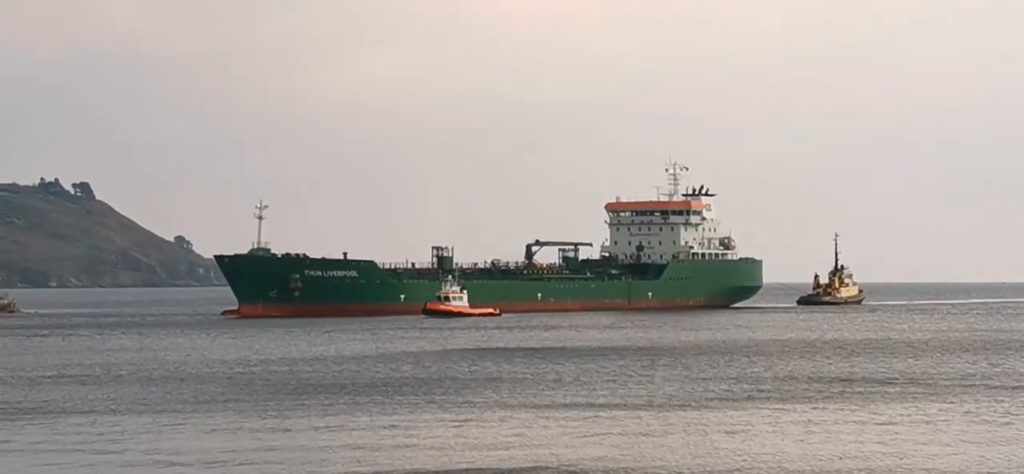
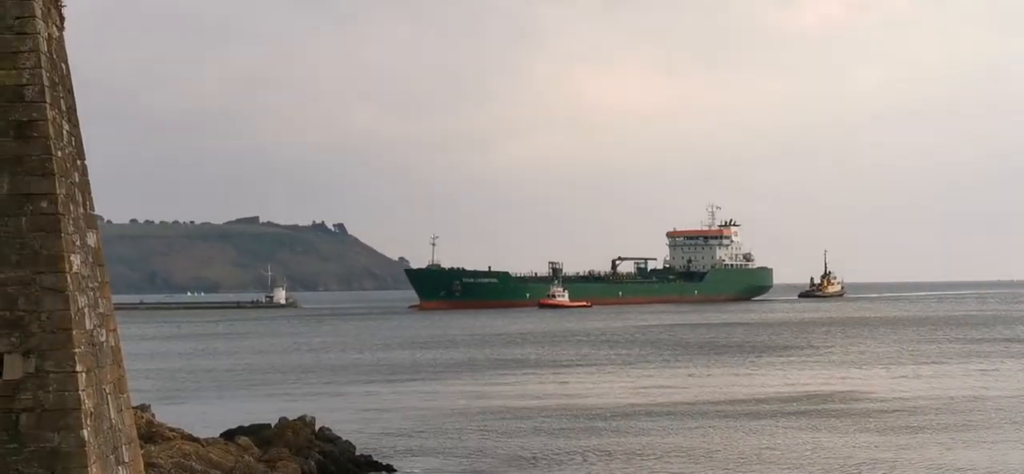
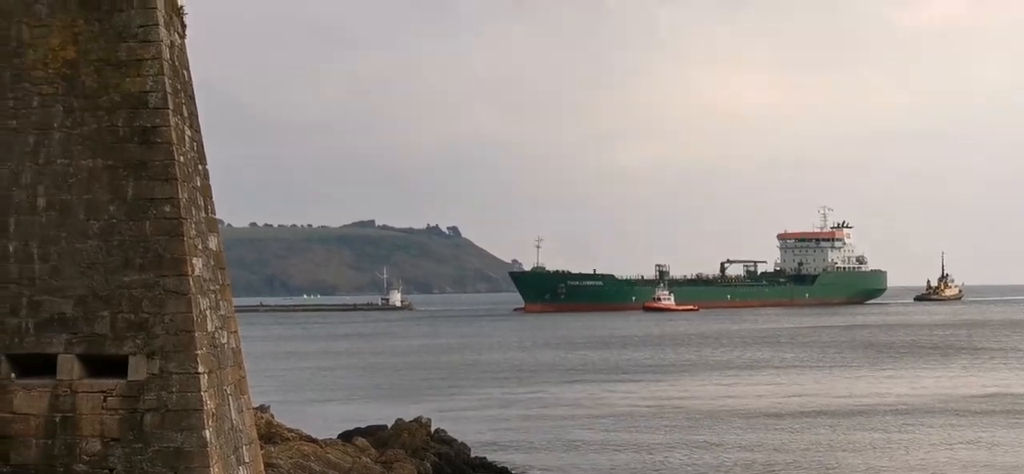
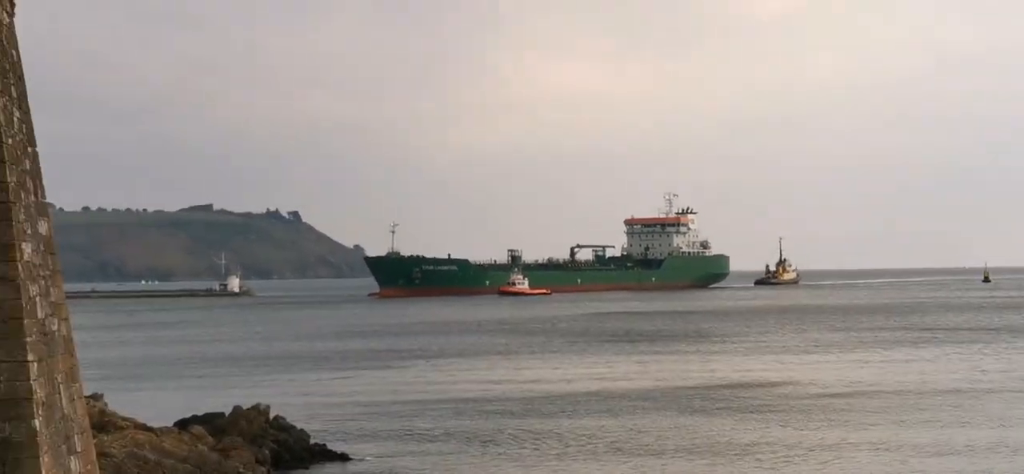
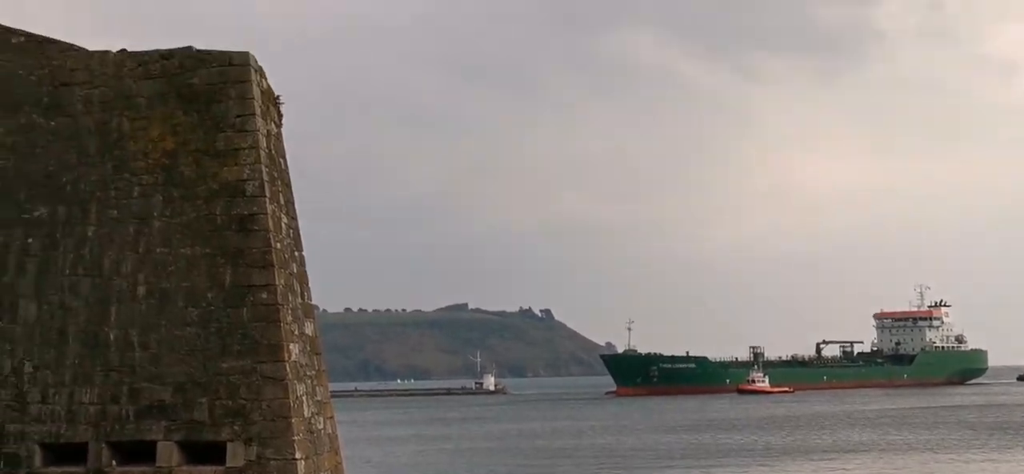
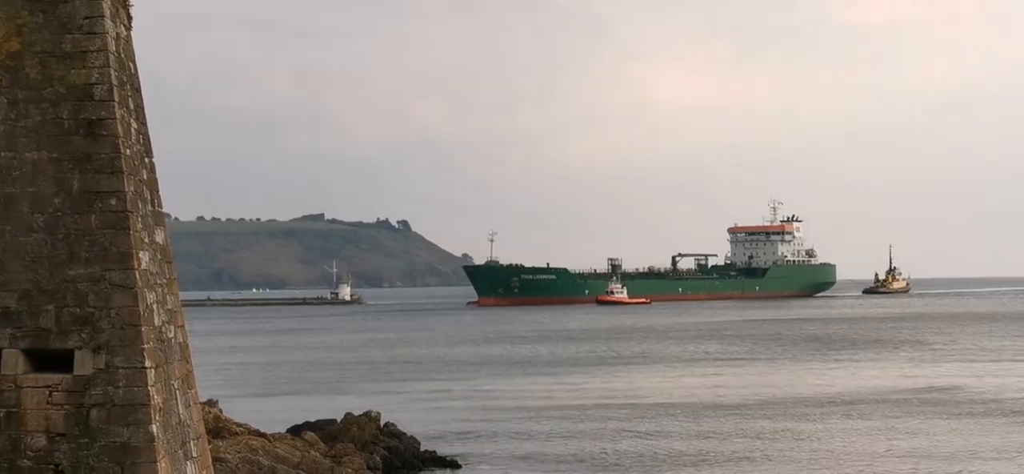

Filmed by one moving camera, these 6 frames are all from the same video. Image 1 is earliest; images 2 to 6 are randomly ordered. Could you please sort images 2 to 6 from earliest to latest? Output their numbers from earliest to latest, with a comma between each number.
4, 2, 6, 3, 5
